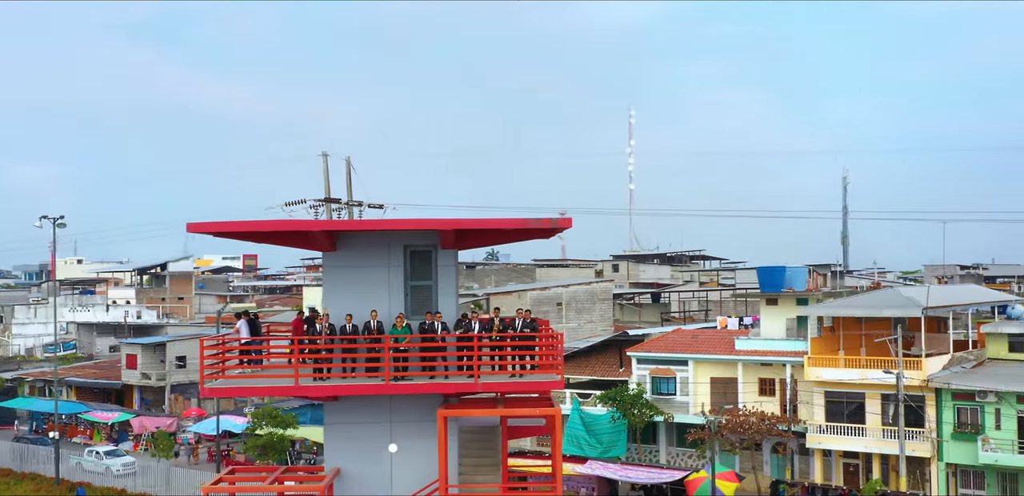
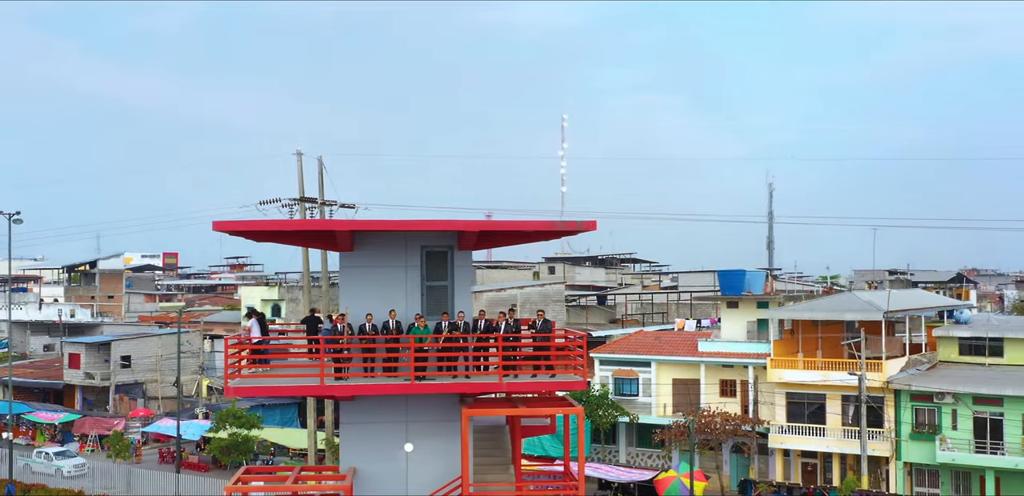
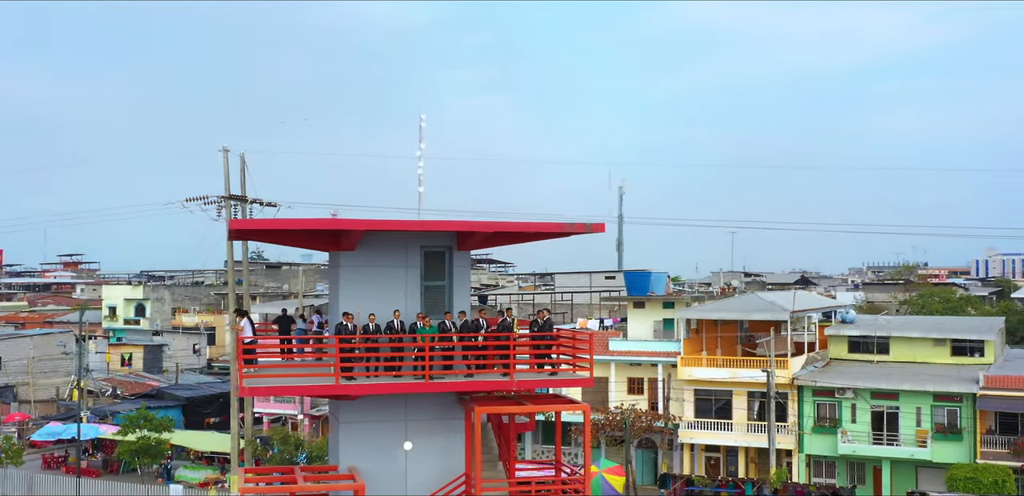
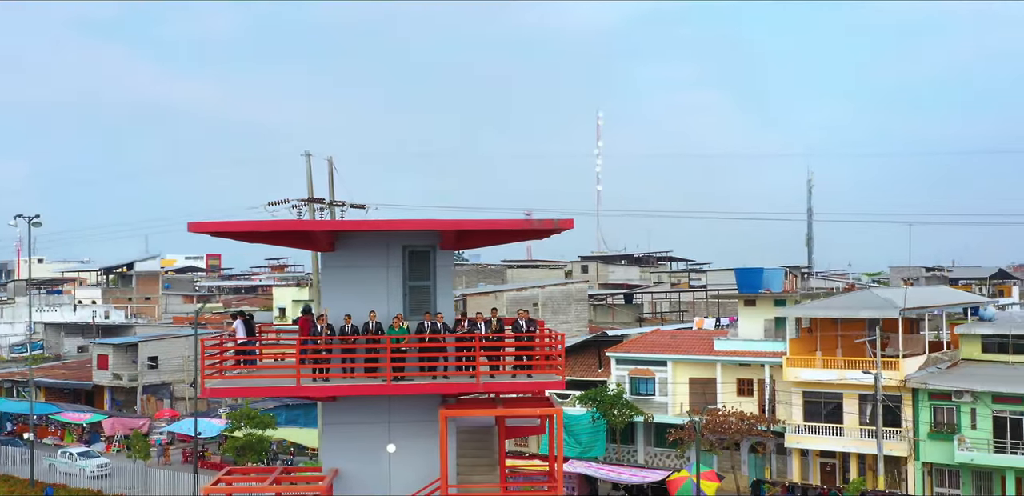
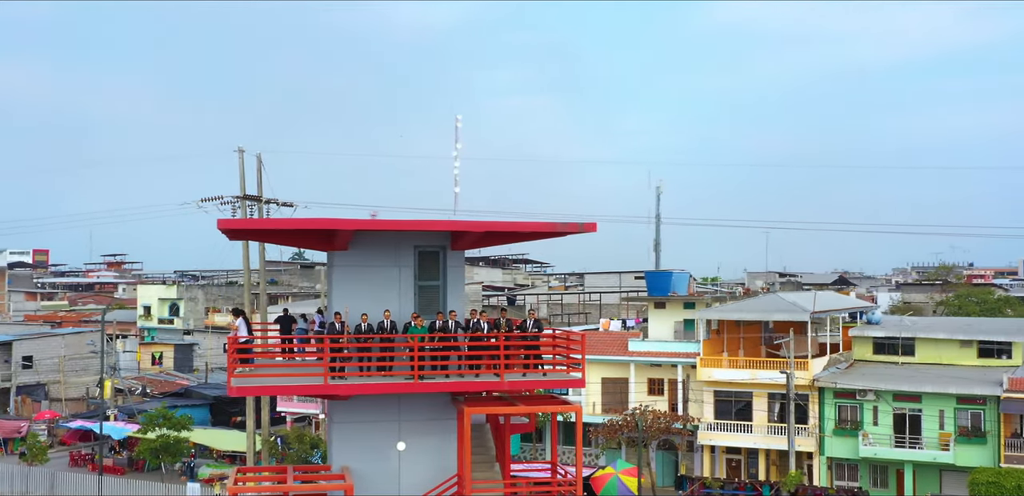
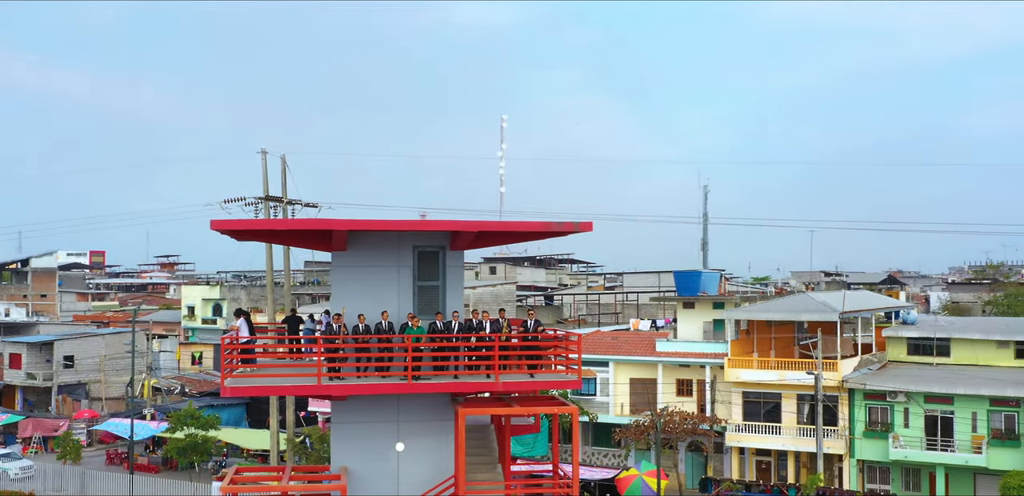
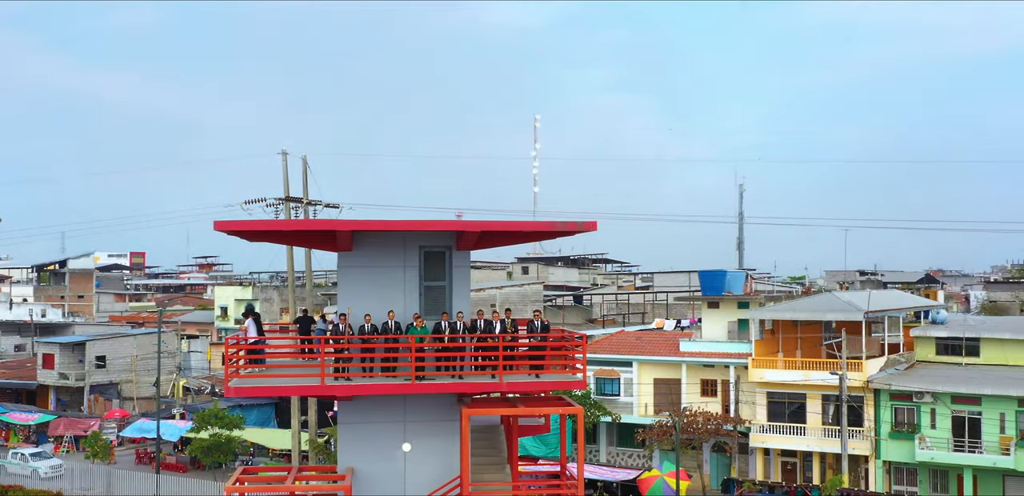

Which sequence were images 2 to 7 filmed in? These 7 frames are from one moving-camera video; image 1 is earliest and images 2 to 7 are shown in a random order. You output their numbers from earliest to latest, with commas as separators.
4, 2, 7, 6, 5, 3
